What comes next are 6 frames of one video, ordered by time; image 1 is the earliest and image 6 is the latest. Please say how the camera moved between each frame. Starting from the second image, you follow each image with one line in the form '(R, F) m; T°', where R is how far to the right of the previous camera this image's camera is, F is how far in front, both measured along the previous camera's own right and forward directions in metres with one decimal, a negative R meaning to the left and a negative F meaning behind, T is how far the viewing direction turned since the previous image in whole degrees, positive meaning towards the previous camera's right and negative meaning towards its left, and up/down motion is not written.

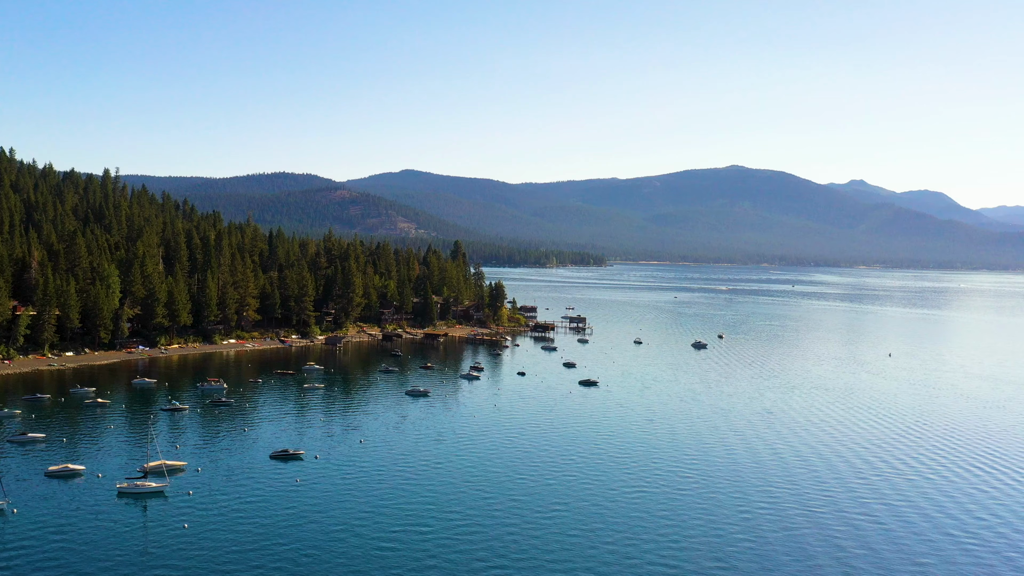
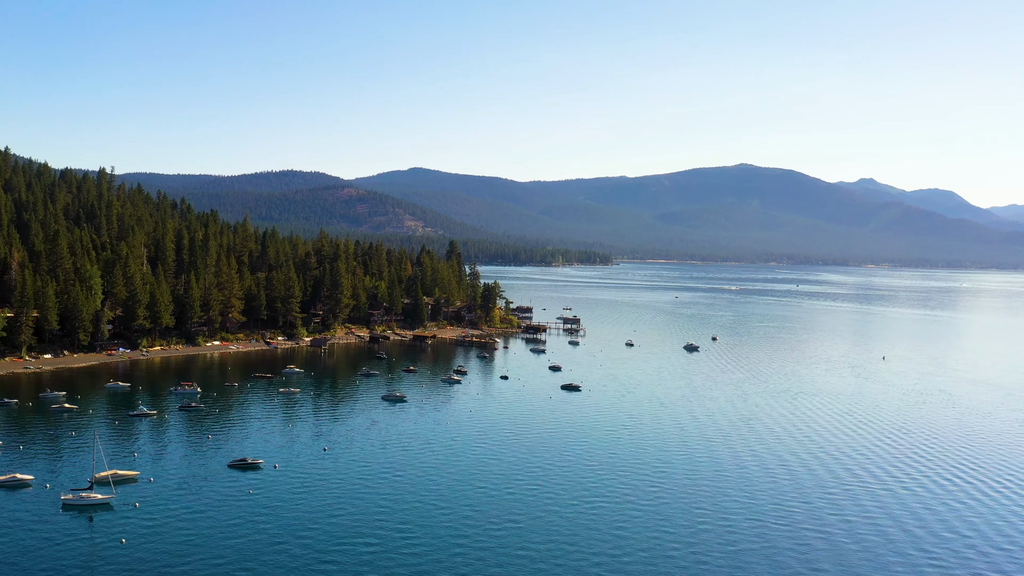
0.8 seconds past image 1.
(+1.8, +0.5) m; 0°
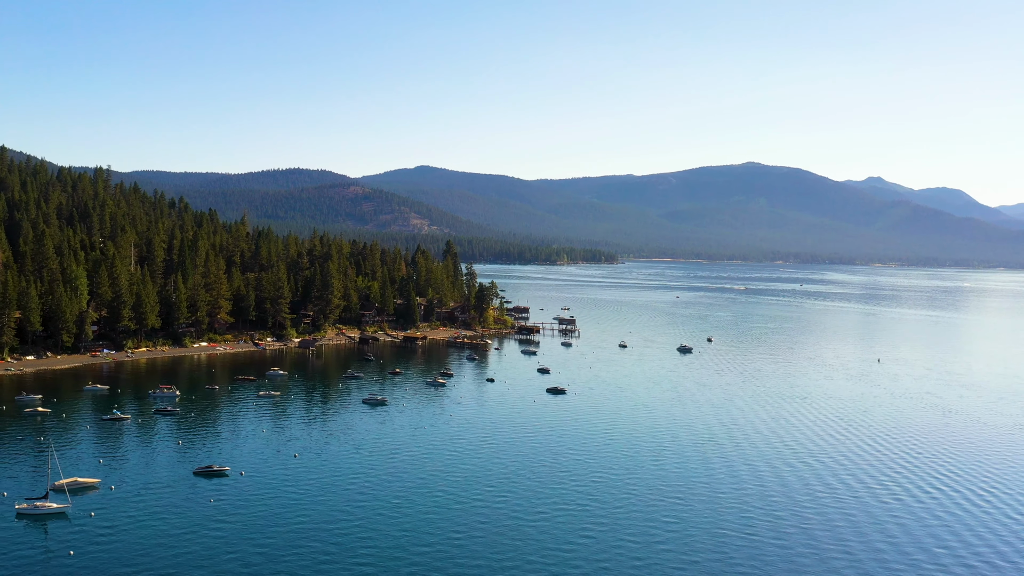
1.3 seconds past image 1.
(+1.5, +0.4) m; 0°
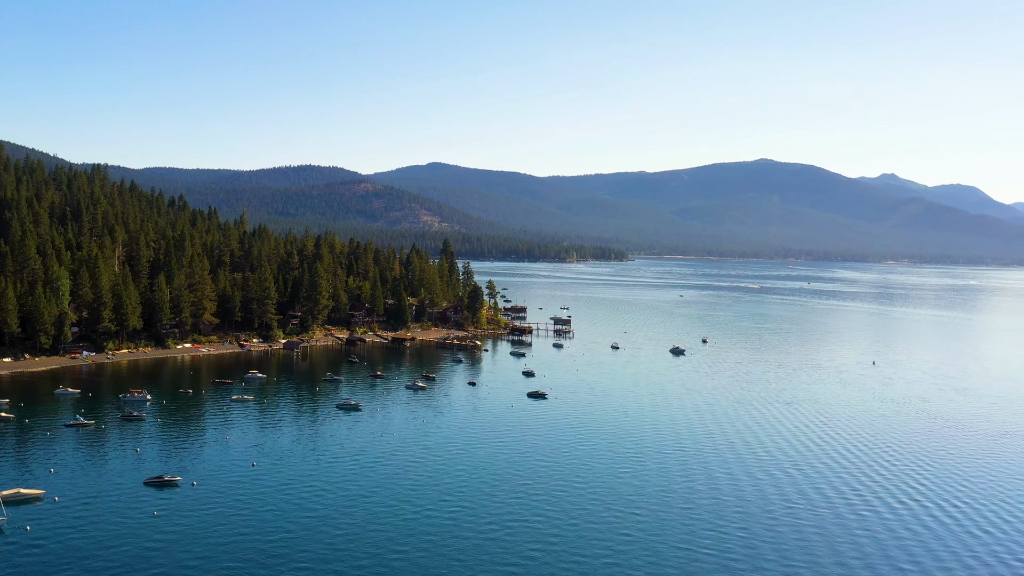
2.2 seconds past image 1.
(+2.2, +0.5) m; 0°
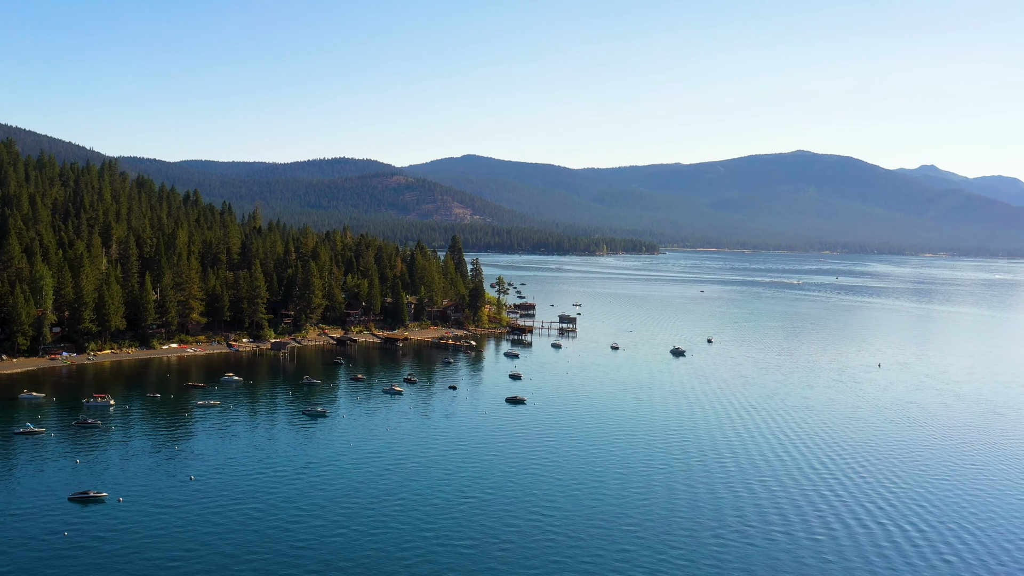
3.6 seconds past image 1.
(+3.8, +1.3) m; -1°
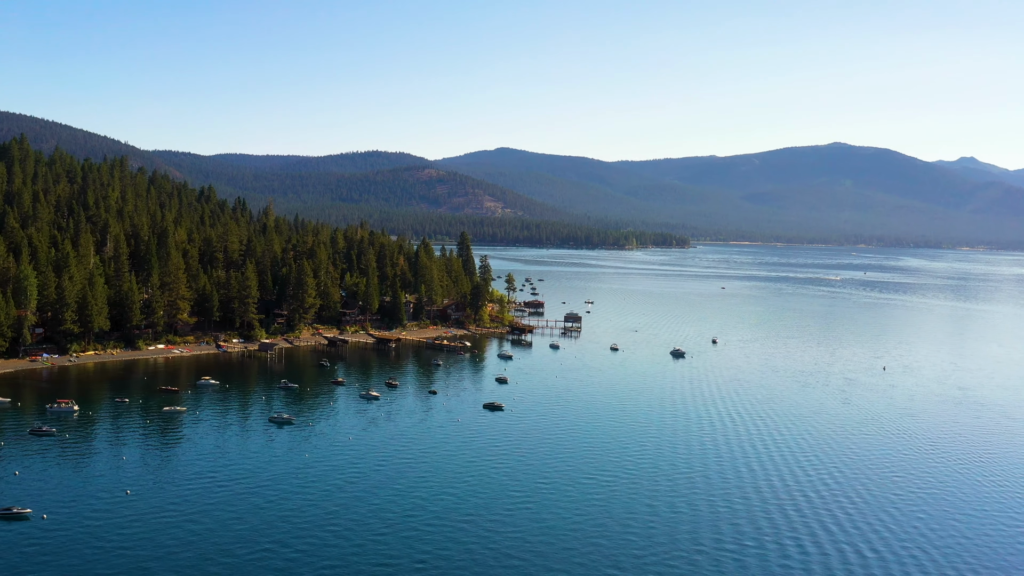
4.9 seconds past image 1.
(+3.8, +1.2) m; -1°
